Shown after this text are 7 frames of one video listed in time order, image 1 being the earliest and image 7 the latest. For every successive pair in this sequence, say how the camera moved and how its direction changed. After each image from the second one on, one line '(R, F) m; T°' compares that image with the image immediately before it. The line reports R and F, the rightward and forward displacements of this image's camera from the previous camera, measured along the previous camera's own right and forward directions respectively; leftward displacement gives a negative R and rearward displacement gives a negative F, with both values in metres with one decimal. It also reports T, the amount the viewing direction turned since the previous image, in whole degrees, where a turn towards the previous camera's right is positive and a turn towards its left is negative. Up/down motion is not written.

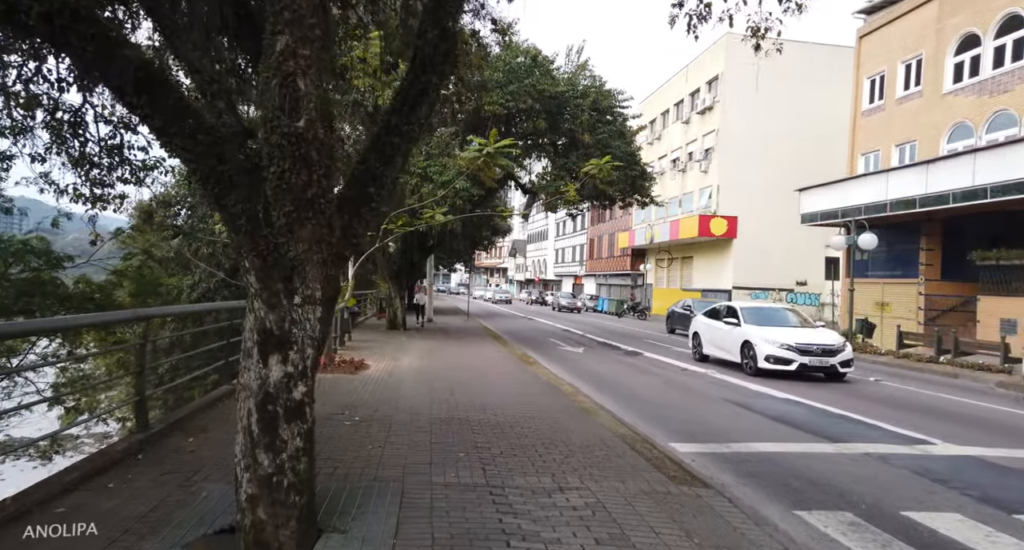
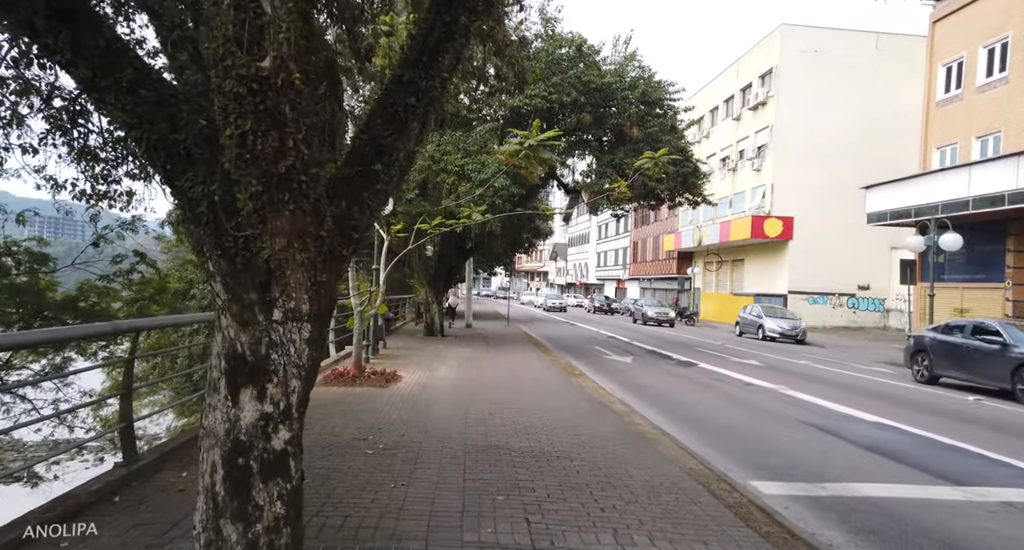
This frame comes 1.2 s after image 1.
(-0.1, +0.9) m; -4°
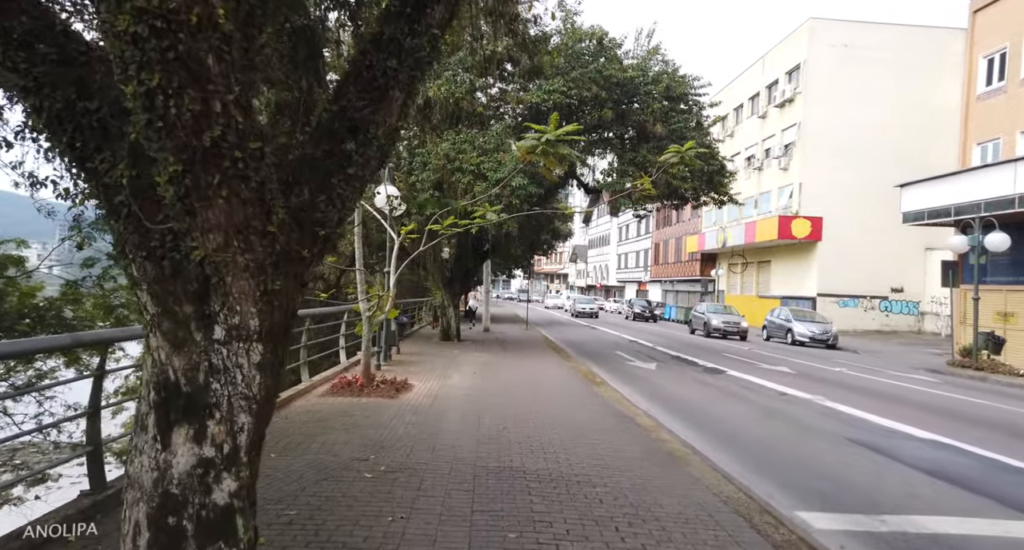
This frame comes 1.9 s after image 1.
(0.0, +0.5) m; -2°
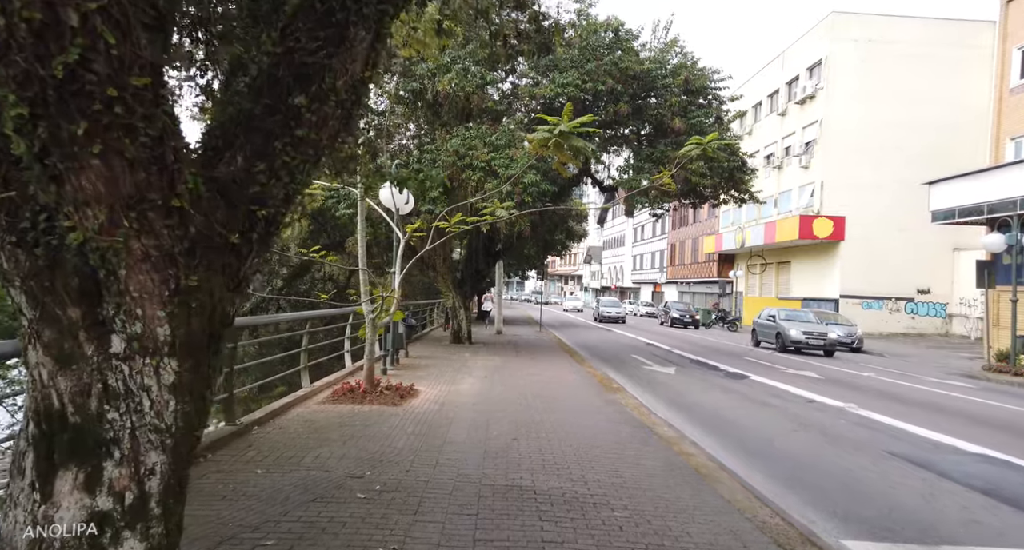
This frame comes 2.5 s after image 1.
(0.0, +0.5) m; -1°
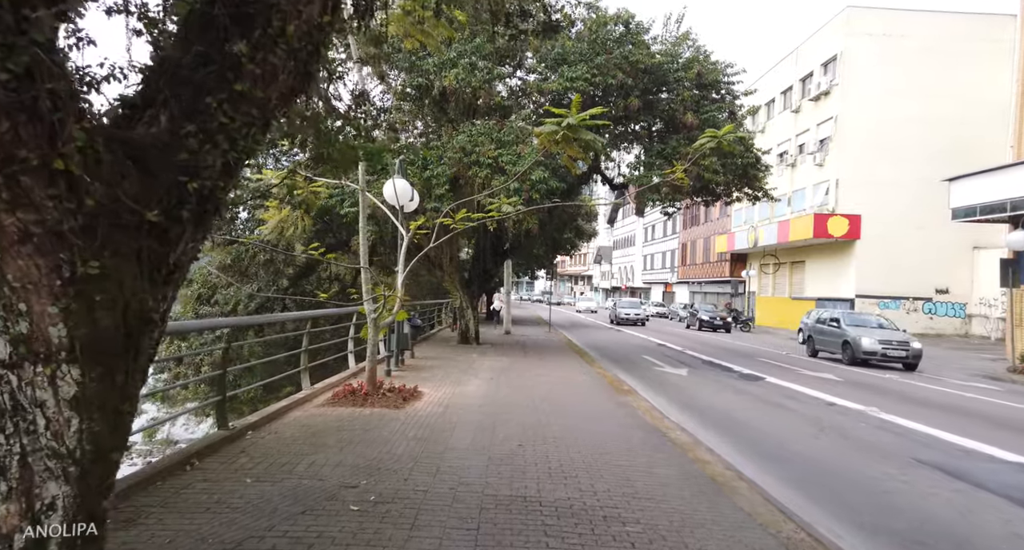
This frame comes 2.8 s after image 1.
(0.0, +0.3) m; -1°
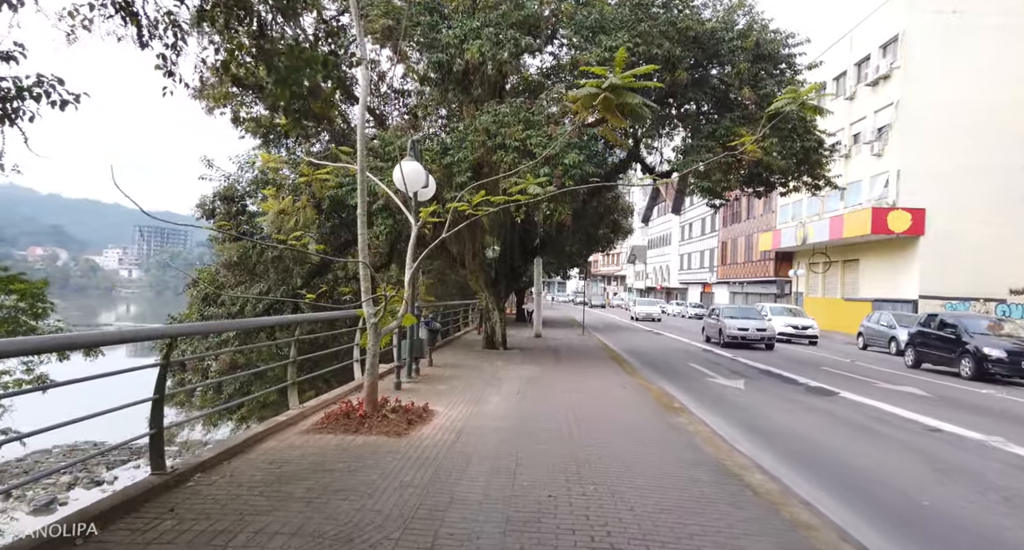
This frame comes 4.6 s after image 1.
(0.0, +1.4) m; -3°
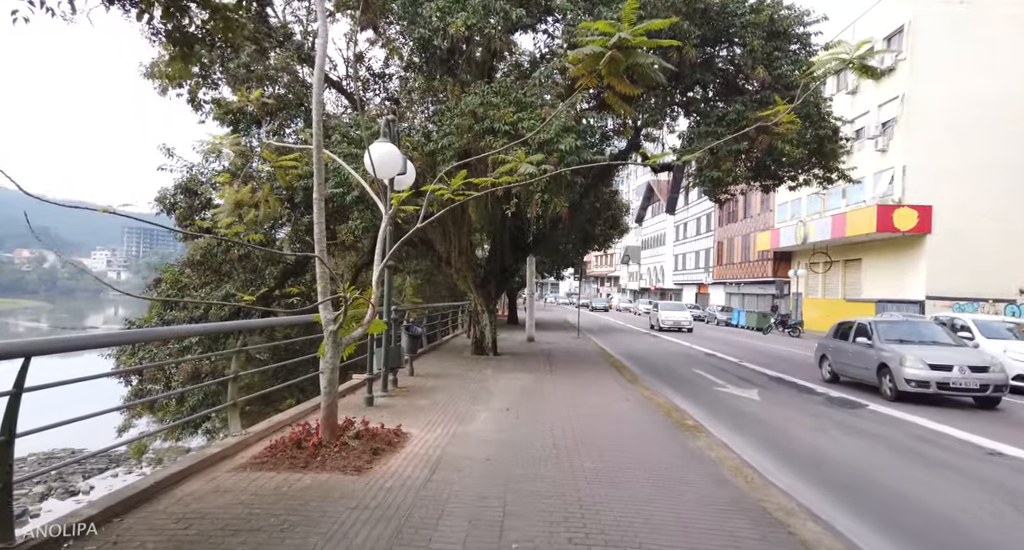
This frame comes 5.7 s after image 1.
(0.0, +1.1) m; +1°
